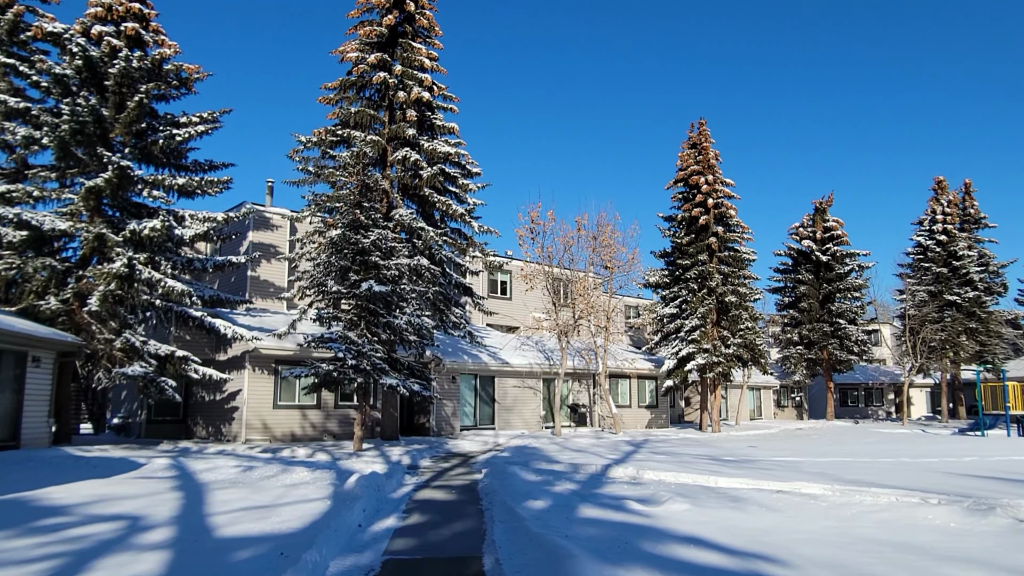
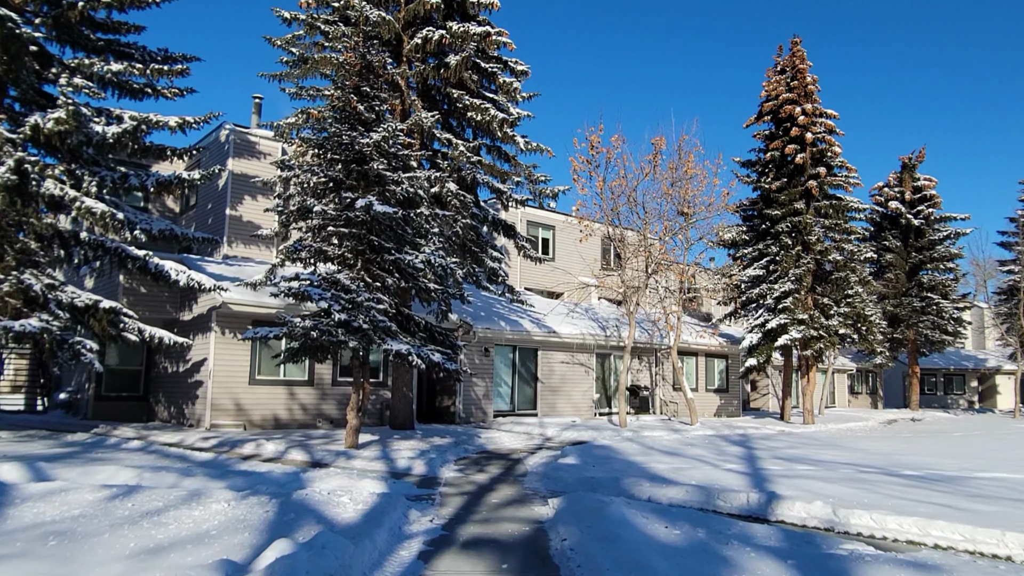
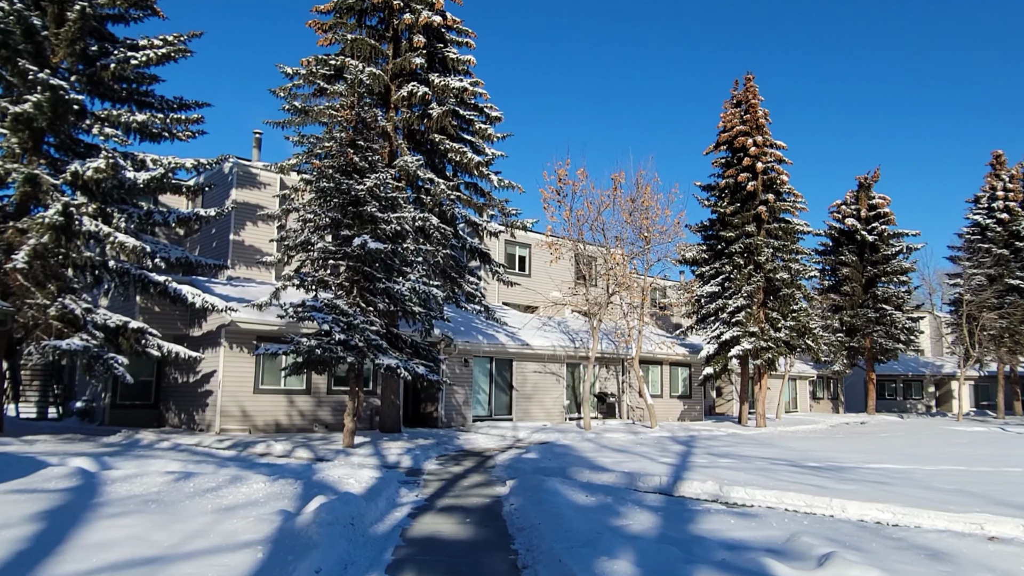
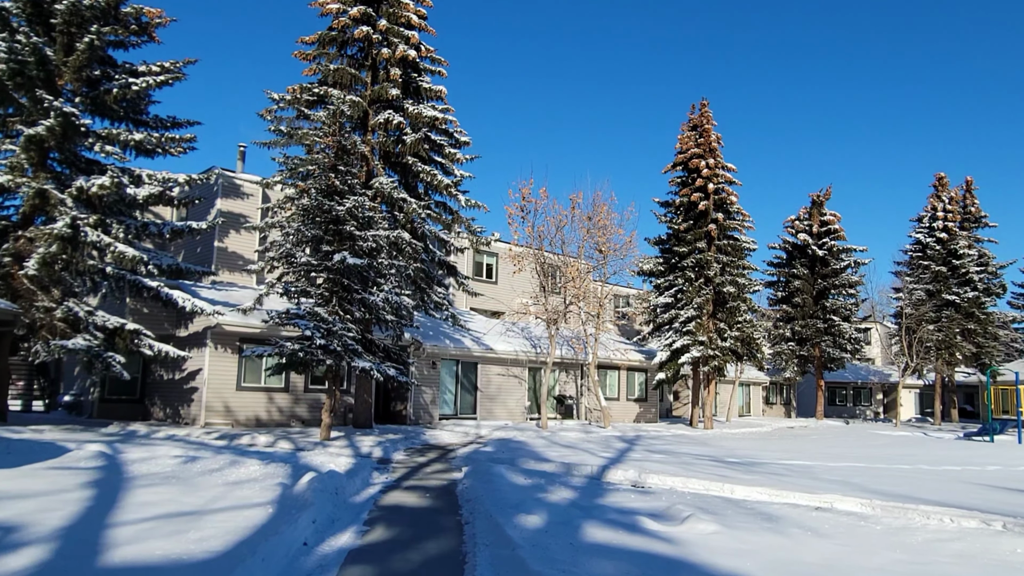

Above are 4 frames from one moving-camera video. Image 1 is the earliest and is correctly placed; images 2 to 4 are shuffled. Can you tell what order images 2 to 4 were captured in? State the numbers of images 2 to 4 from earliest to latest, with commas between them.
4, 3, 2
